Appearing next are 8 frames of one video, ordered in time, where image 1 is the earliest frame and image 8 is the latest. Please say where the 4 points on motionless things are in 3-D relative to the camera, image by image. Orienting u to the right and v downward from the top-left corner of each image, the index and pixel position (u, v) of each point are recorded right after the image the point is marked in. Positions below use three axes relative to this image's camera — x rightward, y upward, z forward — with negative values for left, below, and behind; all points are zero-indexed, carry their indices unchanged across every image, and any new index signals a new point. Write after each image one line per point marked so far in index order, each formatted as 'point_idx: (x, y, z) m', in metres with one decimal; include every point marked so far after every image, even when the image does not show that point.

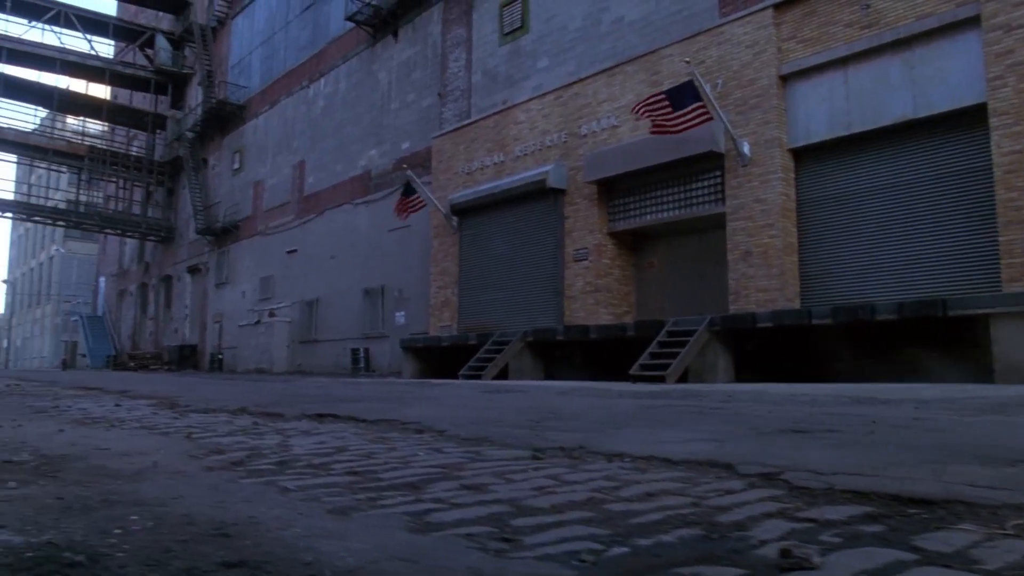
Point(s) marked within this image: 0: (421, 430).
0: (-0.5, -0.7, +4.9) m
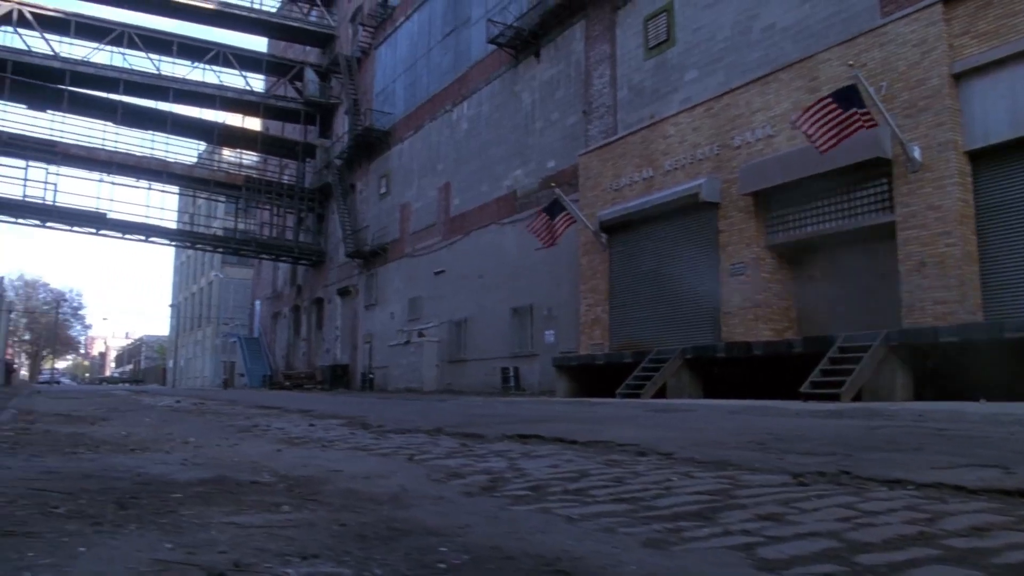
0: (+0.7, -0.8, +4.6) m
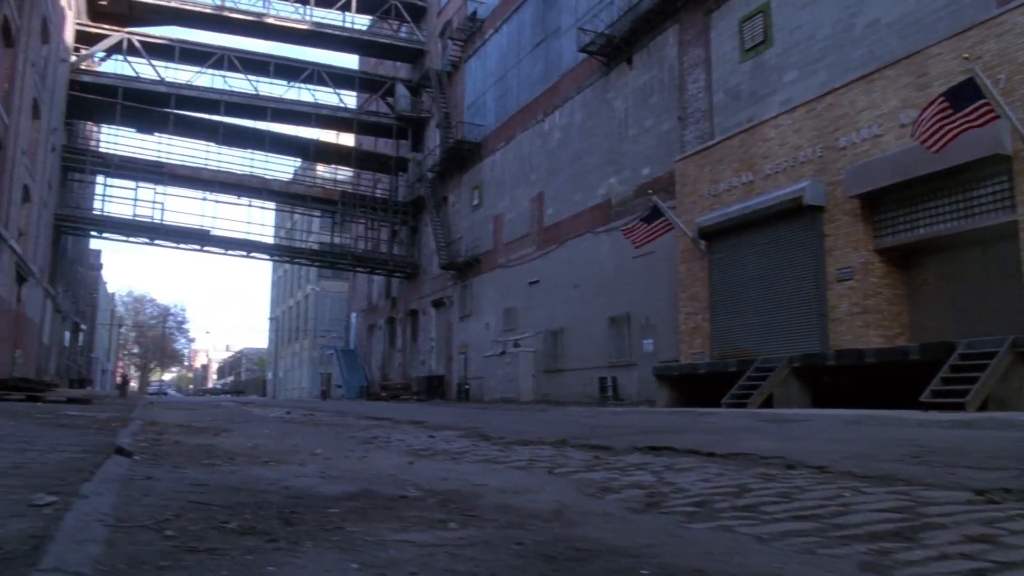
0: (+1.3, -0.8, +4.4) m
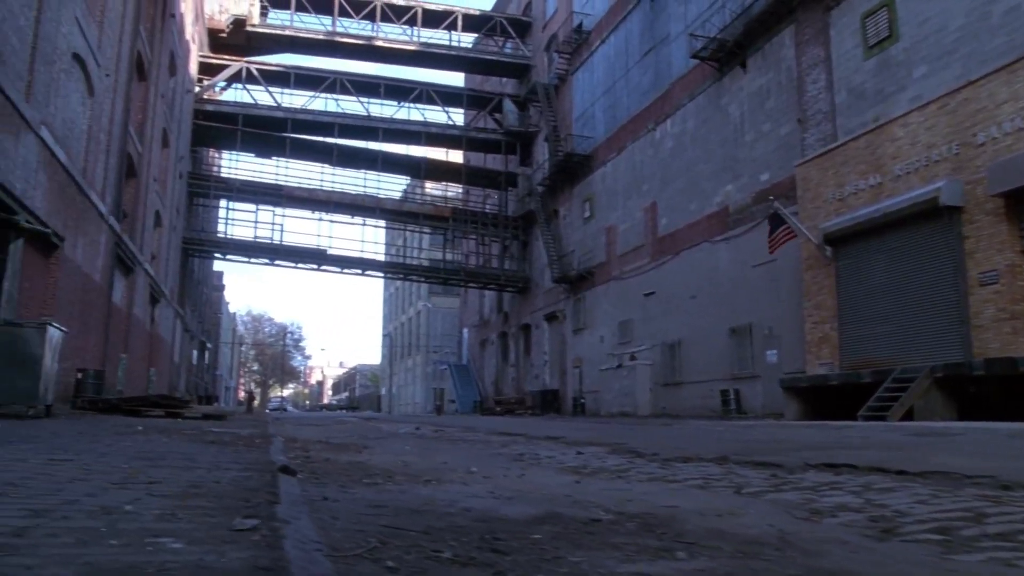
0: (+2.1, -0.8, +4.0) m
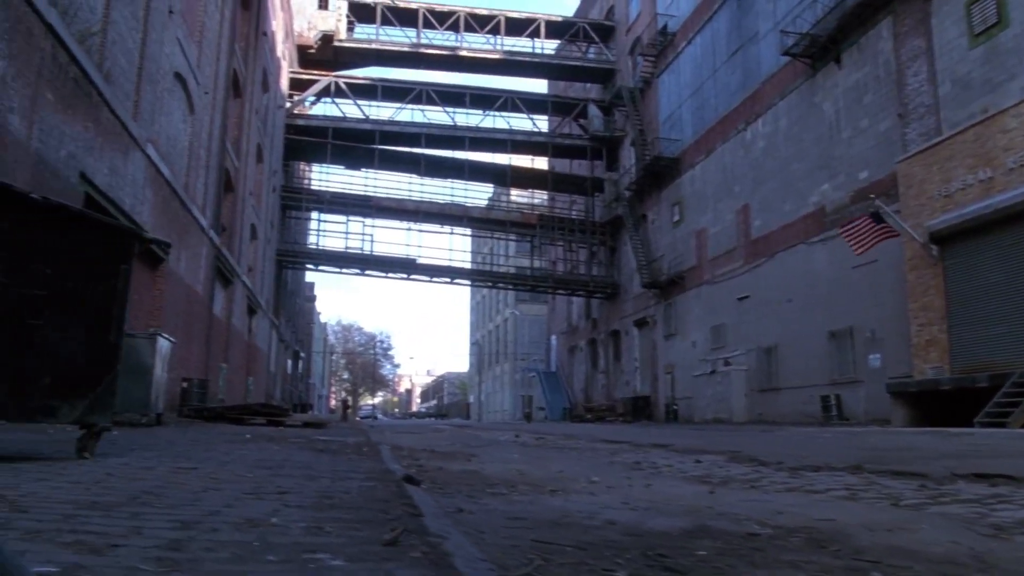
0: (+2.7, -0.8, +3.6) m
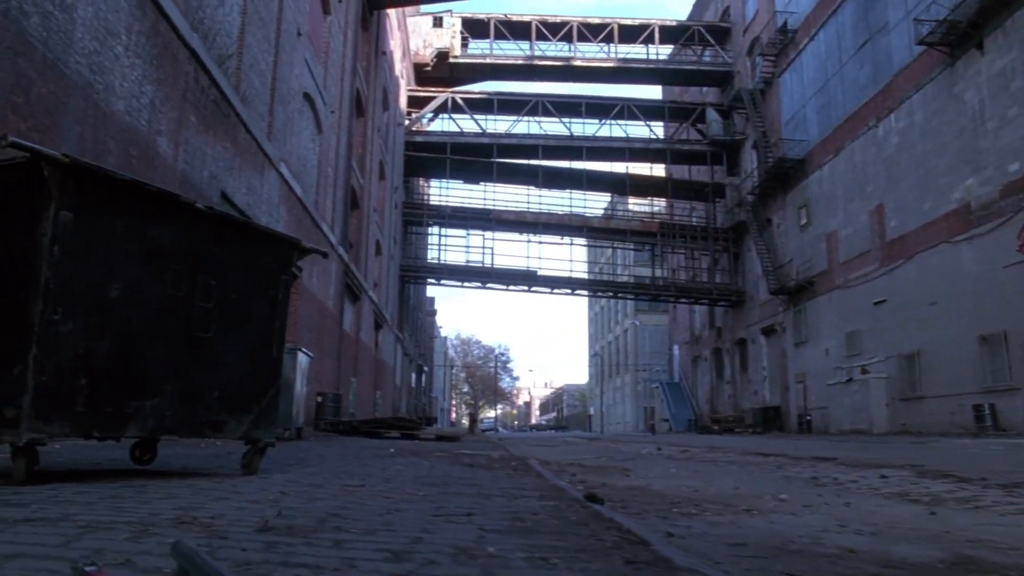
0: (+3.4, -0.7, +2.9) m
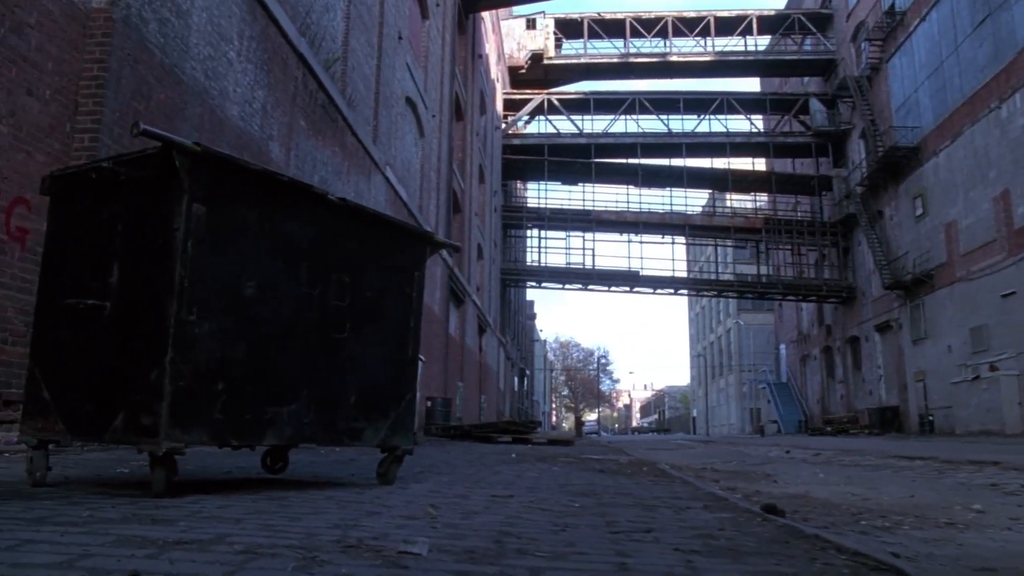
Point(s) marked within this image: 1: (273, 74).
0: (+3.9, -0.6, +2.1) m
1: (-2.7, +2.4, +10.7) m
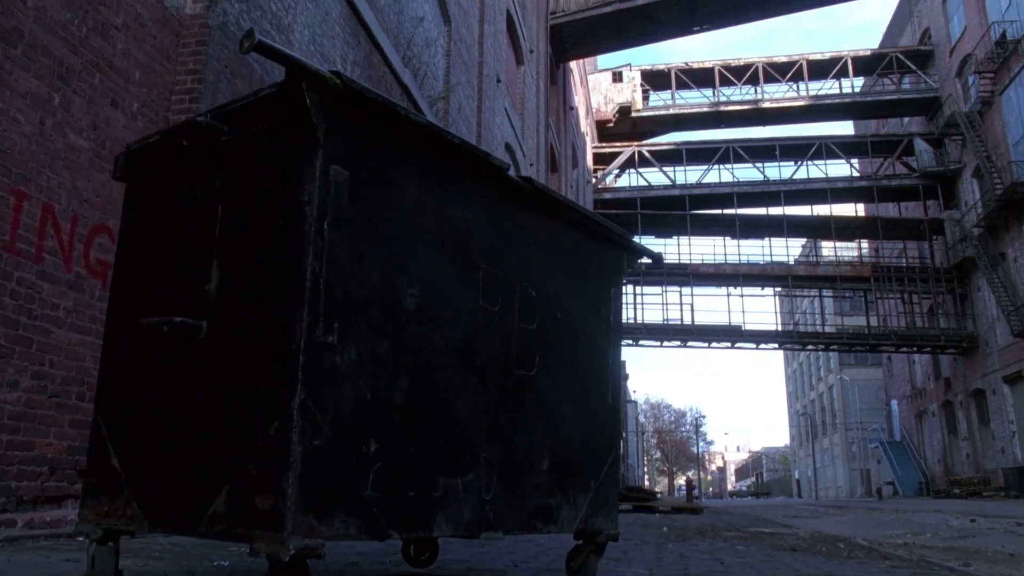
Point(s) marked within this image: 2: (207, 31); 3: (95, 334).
0: (+4.5, -0.4, +0.4) m
1: (-1.4, +1.9, +9.7) m
2: (-1.9, +1.6, +6.0) m
3: (-2.2, -0.2, +5.0) m
